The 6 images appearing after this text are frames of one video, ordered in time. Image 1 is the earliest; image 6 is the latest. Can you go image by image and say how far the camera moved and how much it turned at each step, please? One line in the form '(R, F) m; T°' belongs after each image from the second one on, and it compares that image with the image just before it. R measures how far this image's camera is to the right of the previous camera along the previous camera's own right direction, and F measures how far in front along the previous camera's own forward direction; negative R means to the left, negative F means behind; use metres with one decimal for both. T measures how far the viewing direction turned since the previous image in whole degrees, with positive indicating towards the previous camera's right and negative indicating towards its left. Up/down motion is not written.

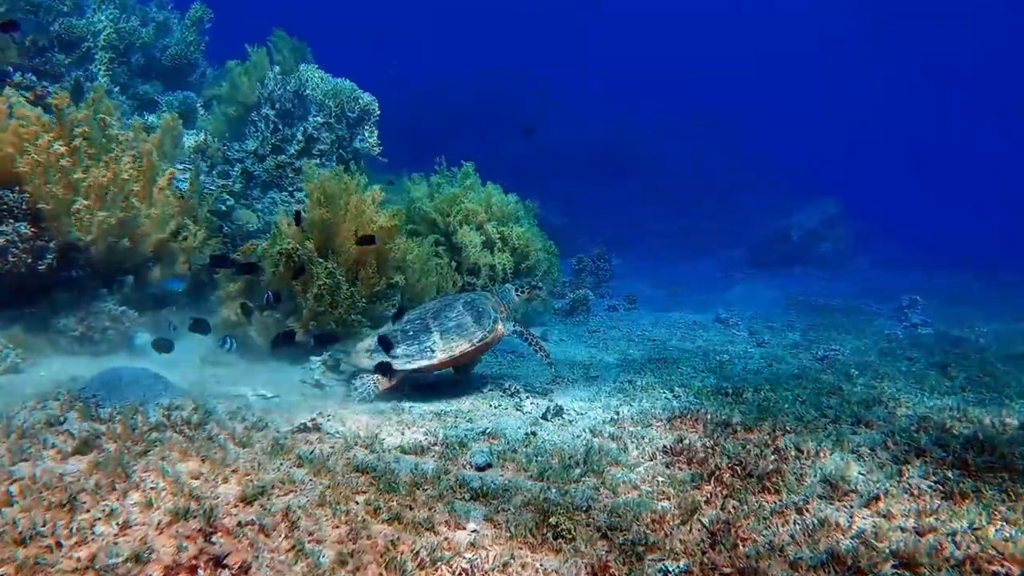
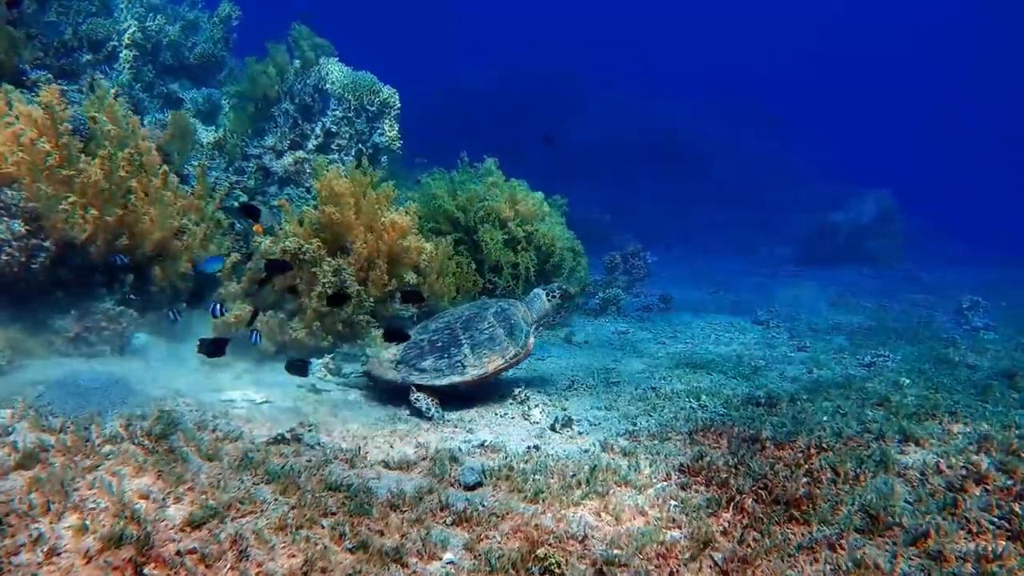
(+0.3, +0.5) m; -4°
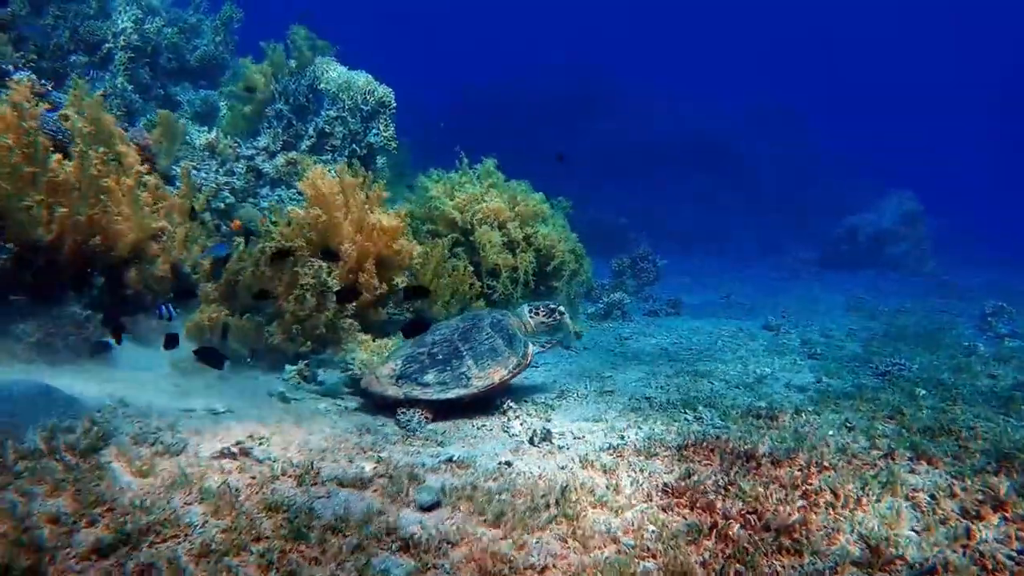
(+0.3, +0.4) m; -2°
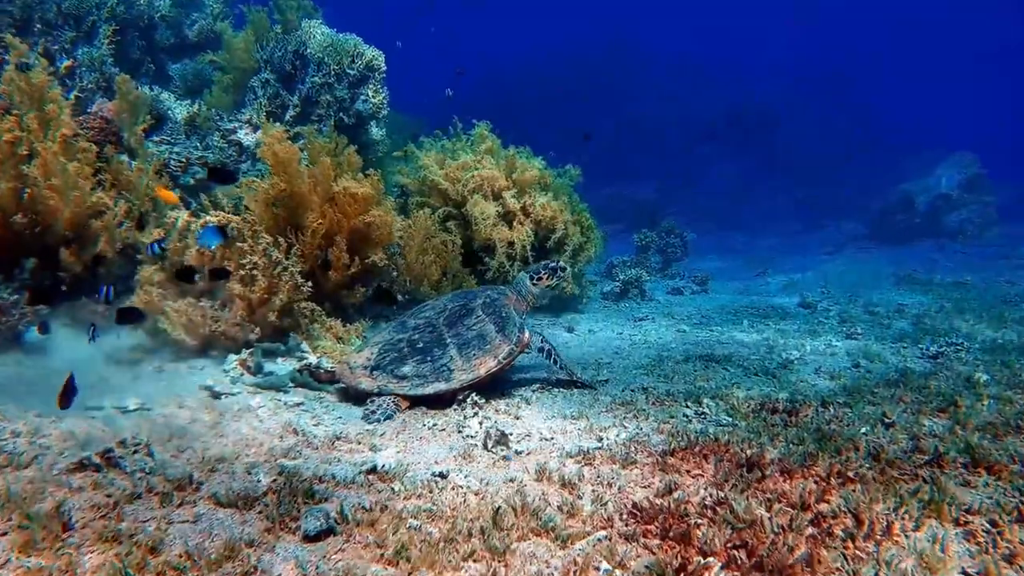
(+0.6, +1.0) m; -4°
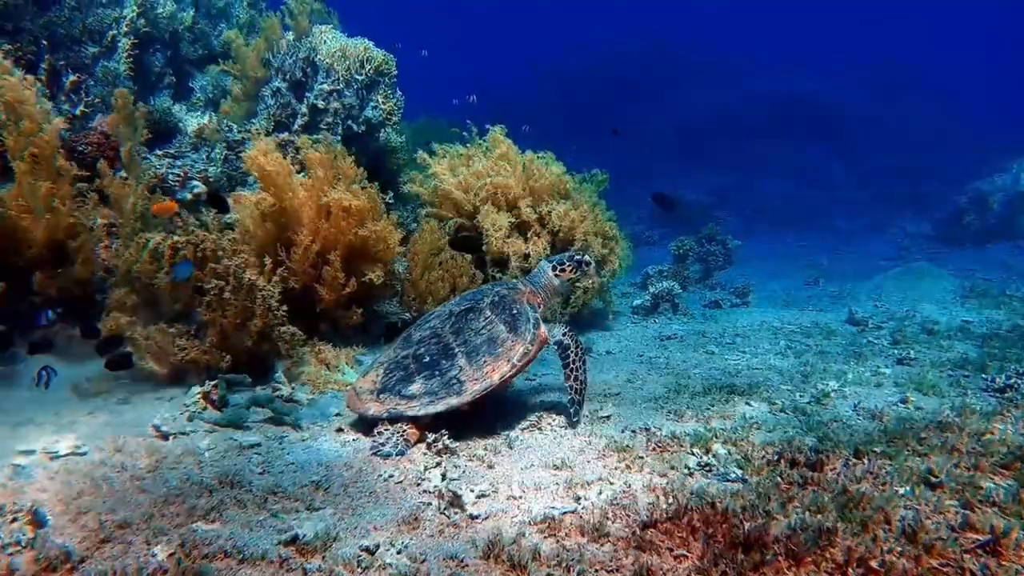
(+0.5, +0.7) m; -5°
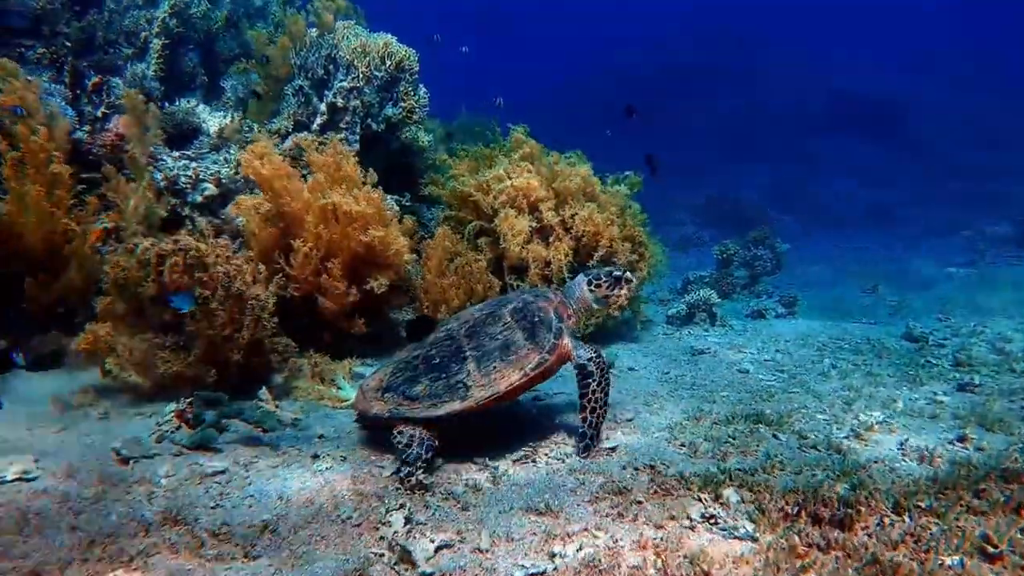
(+0.4, +0.5) m; -5°
